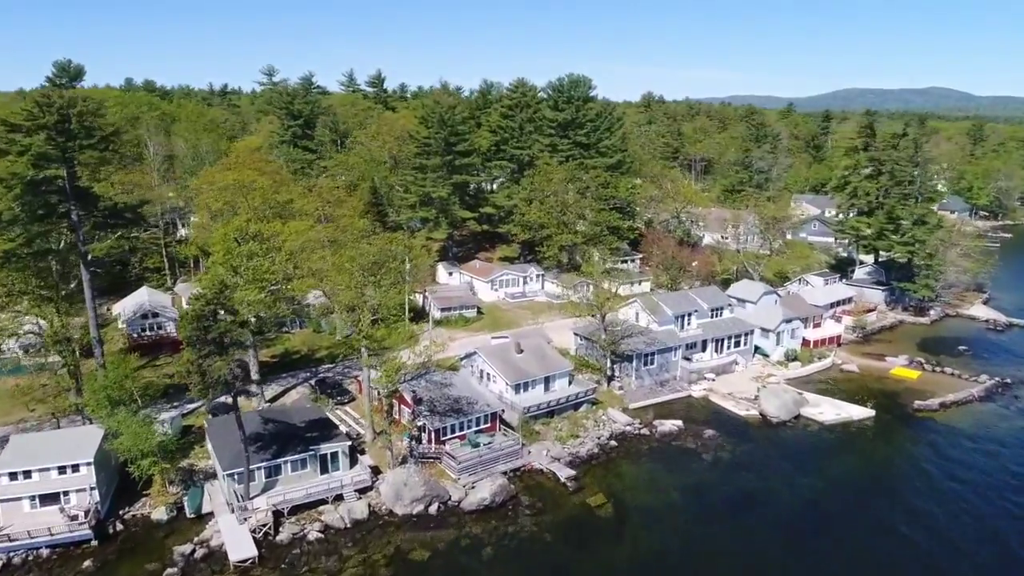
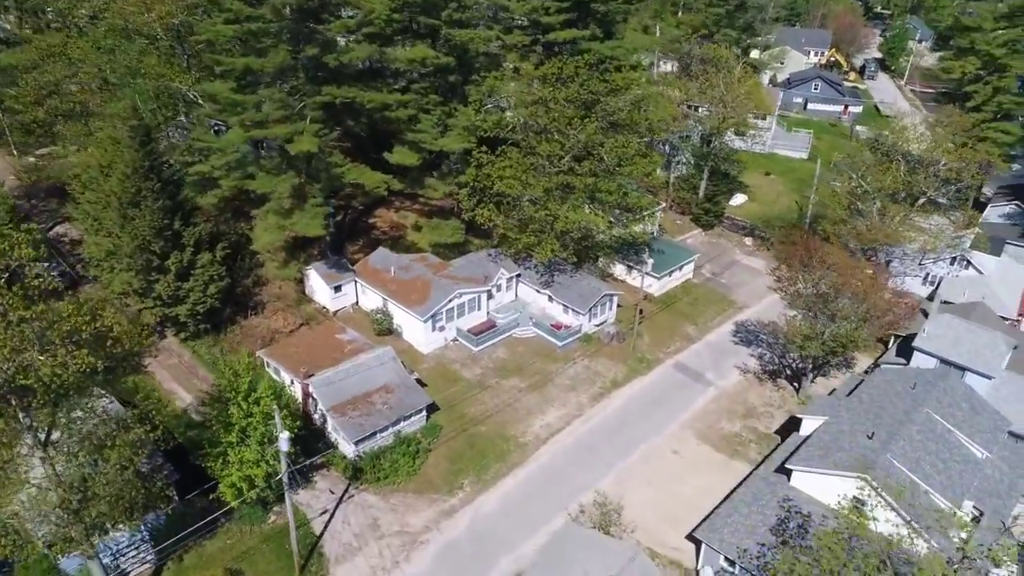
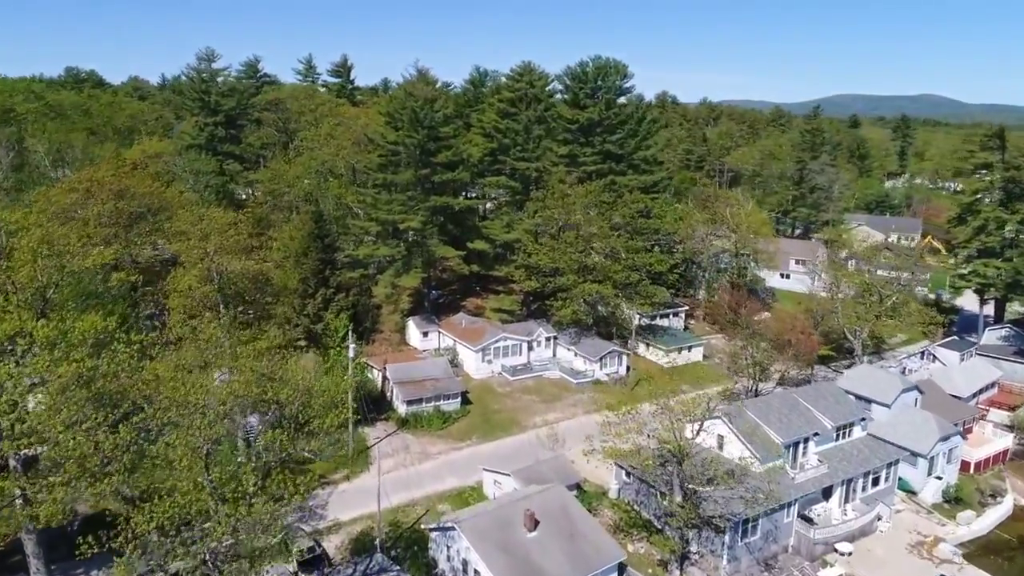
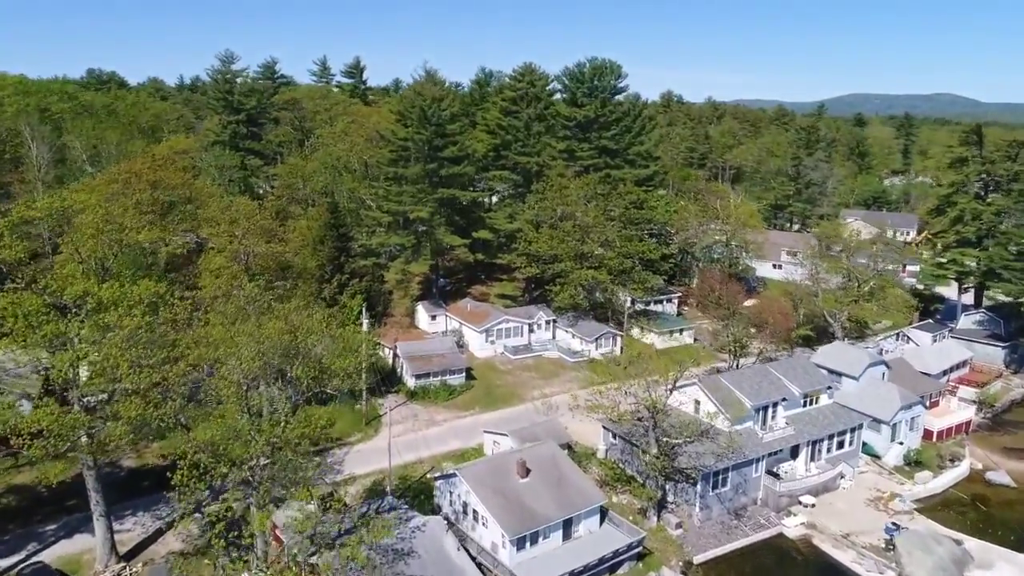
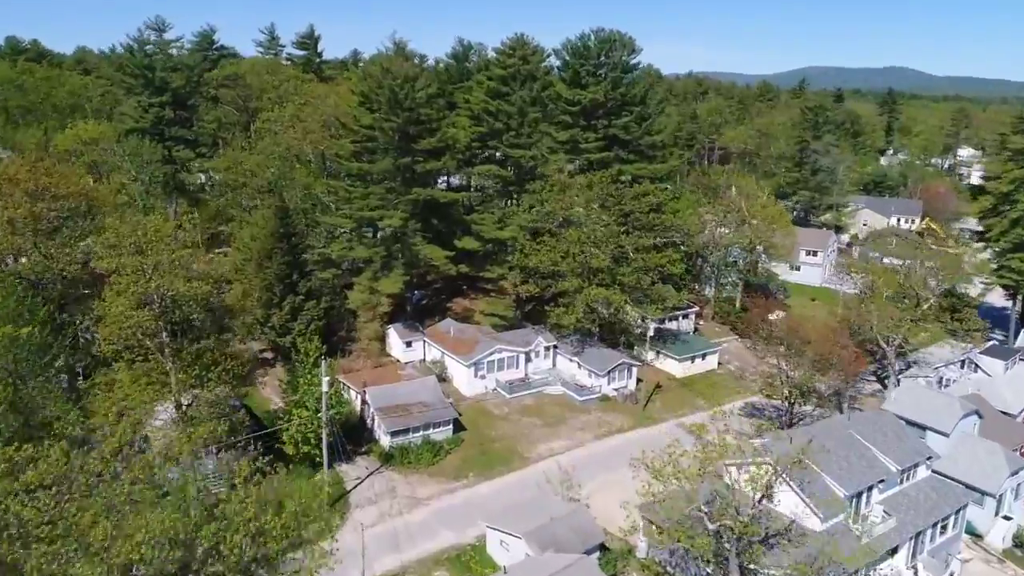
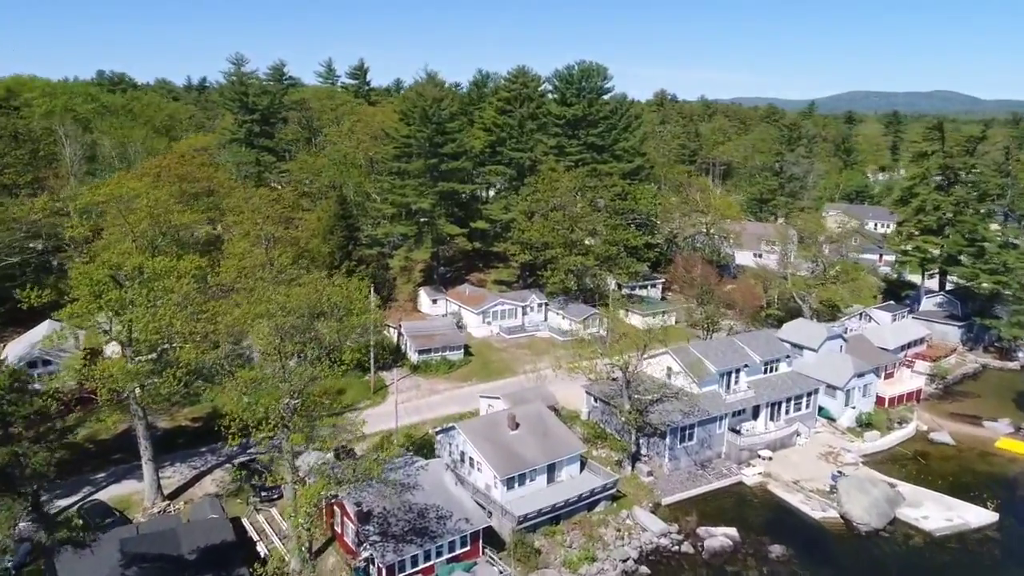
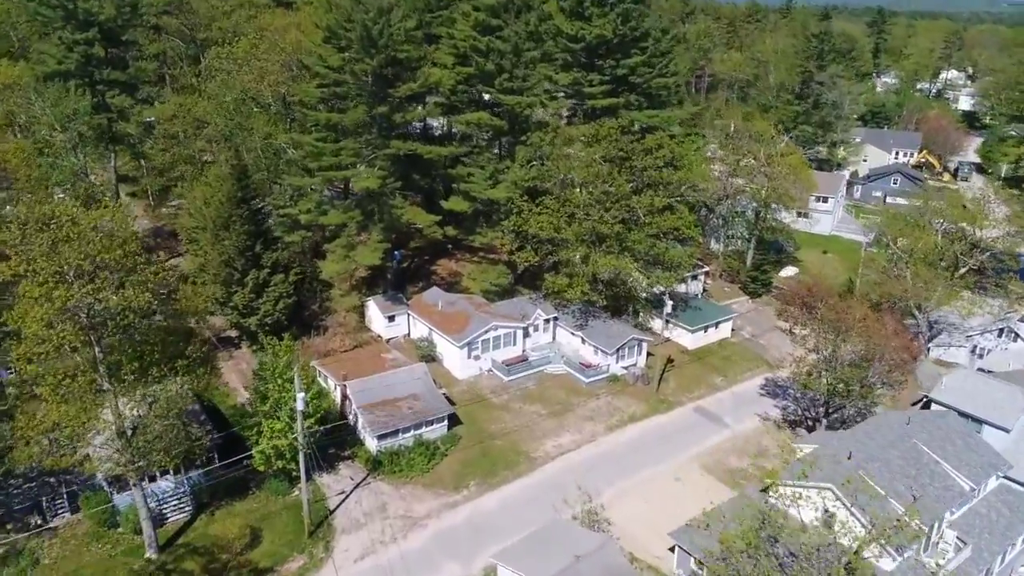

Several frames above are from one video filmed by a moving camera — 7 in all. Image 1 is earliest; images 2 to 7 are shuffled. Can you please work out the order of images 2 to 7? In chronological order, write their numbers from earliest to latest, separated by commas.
6, 4, 3, 5, 7, 2
